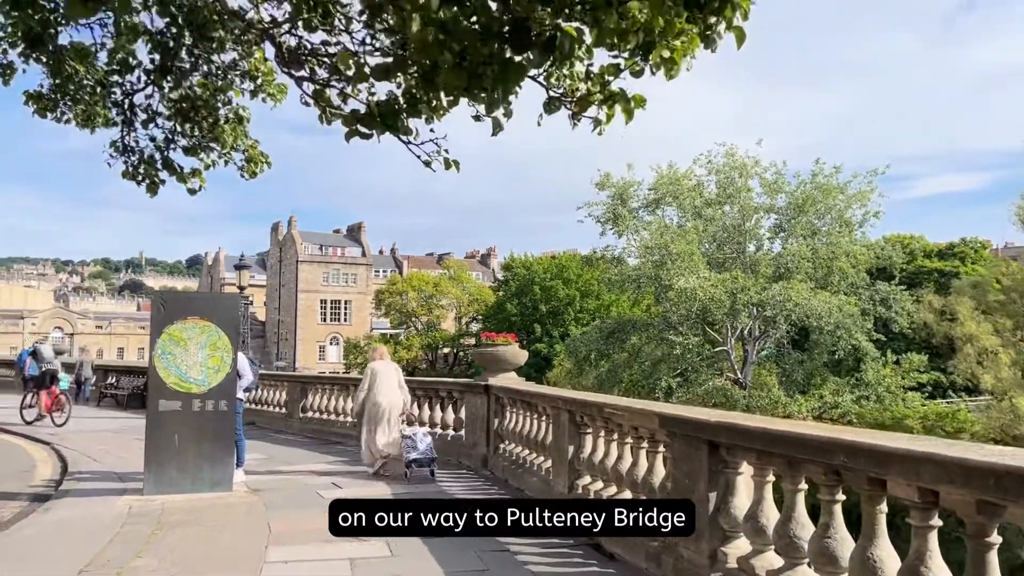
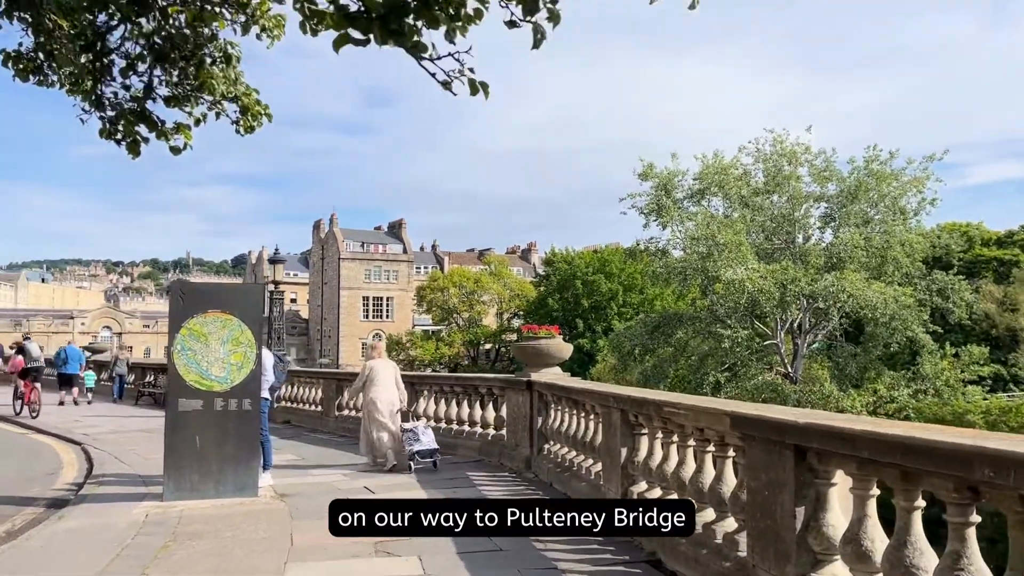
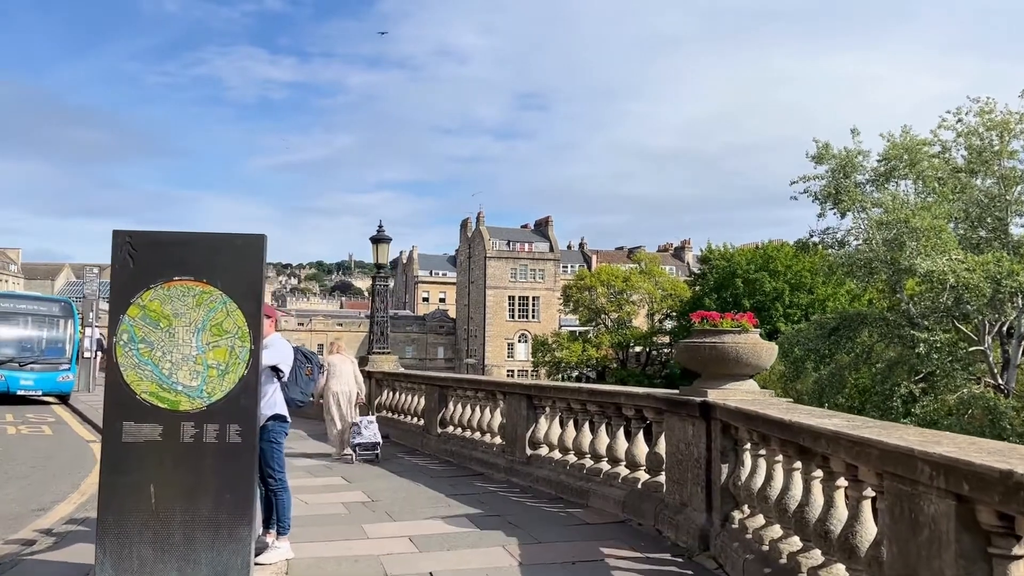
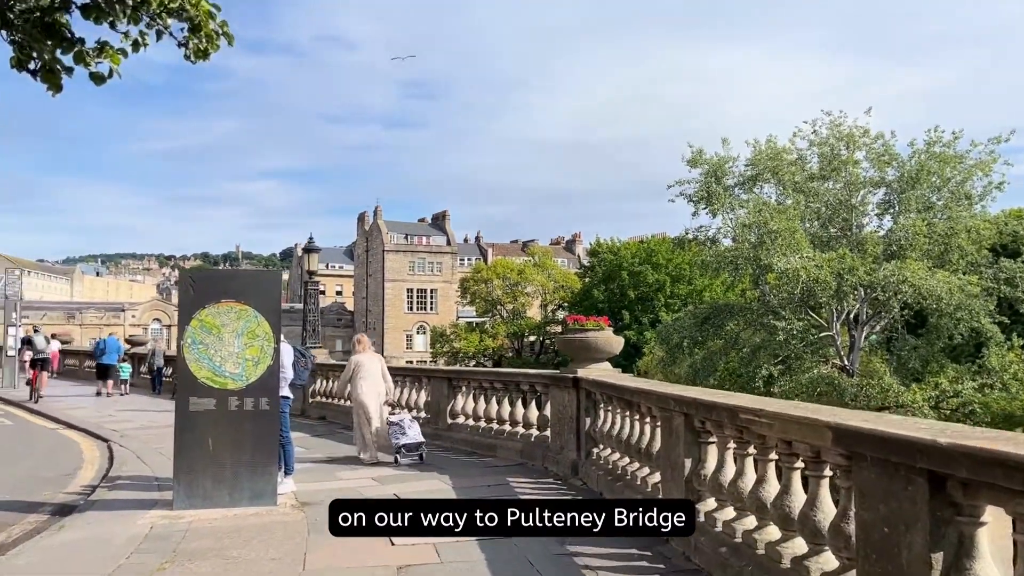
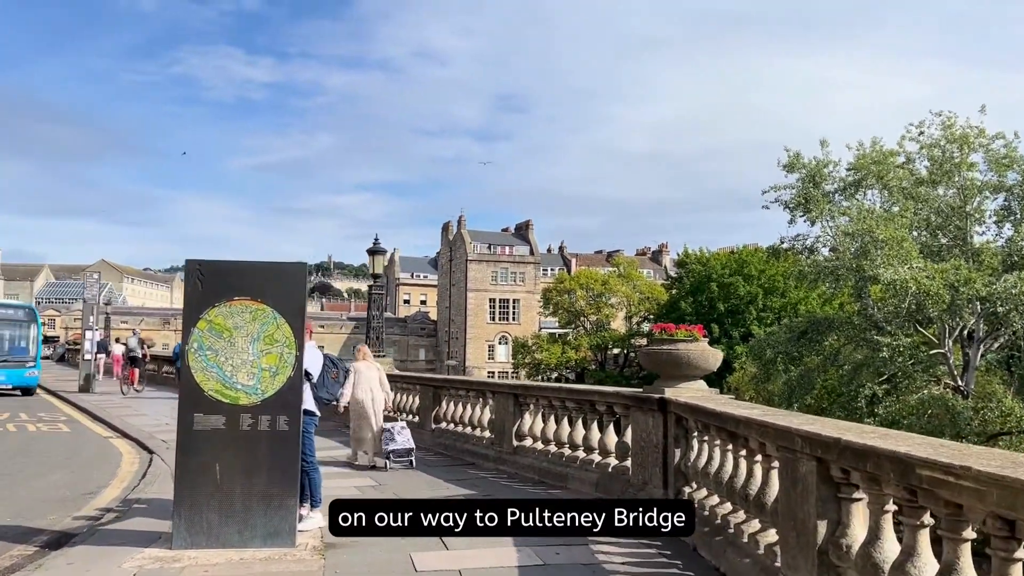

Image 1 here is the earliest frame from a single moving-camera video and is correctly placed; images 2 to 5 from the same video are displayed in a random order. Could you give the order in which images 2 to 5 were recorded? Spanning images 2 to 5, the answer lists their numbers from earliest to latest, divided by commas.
2, 4, 5, 3
